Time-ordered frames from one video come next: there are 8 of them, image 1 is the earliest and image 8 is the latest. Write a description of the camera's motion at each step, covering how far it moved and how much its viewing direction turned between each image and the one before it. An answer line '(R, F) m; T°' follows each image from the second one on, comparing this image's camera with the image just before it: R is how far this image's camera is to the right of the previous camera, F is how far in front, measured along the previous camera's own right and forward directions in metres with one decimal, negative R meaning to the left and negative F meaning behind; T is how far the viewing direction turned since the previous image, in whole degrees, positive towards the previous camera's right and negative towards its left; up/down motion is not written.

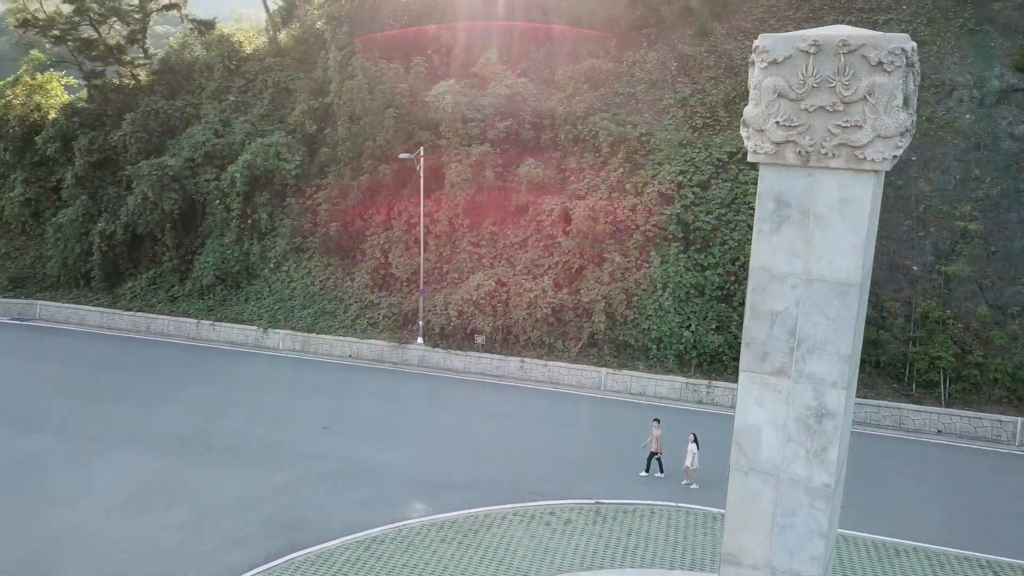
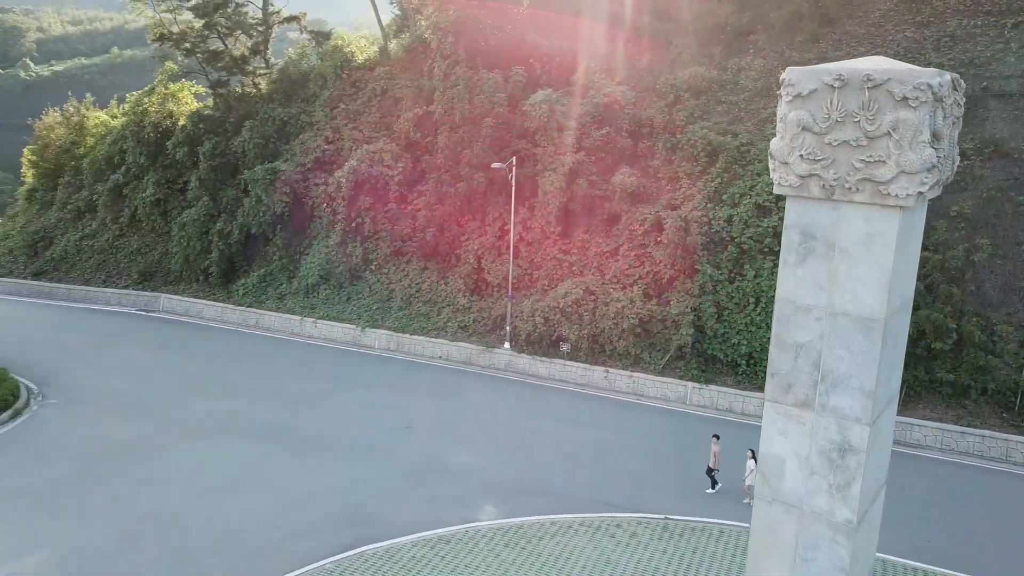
(+0.4, -0.1) m; -8°
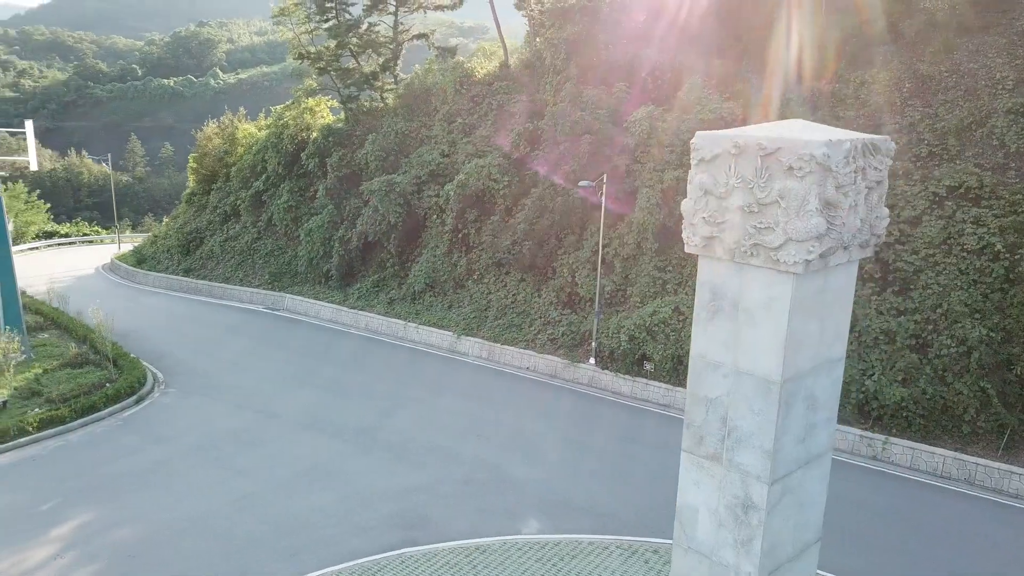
(+1.2, -0.2) m; -11°
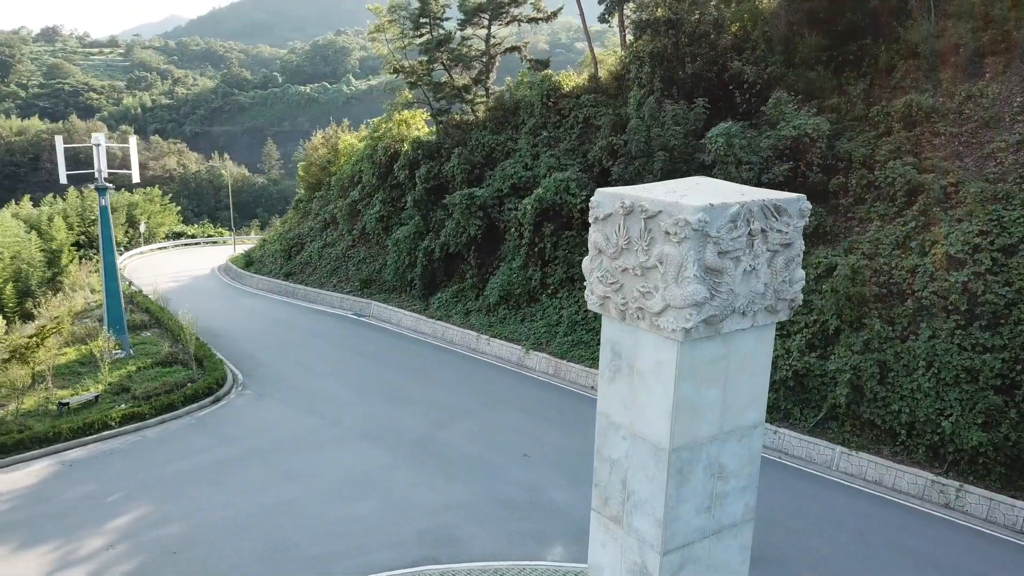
(+1.1, +0.1) m; -9°
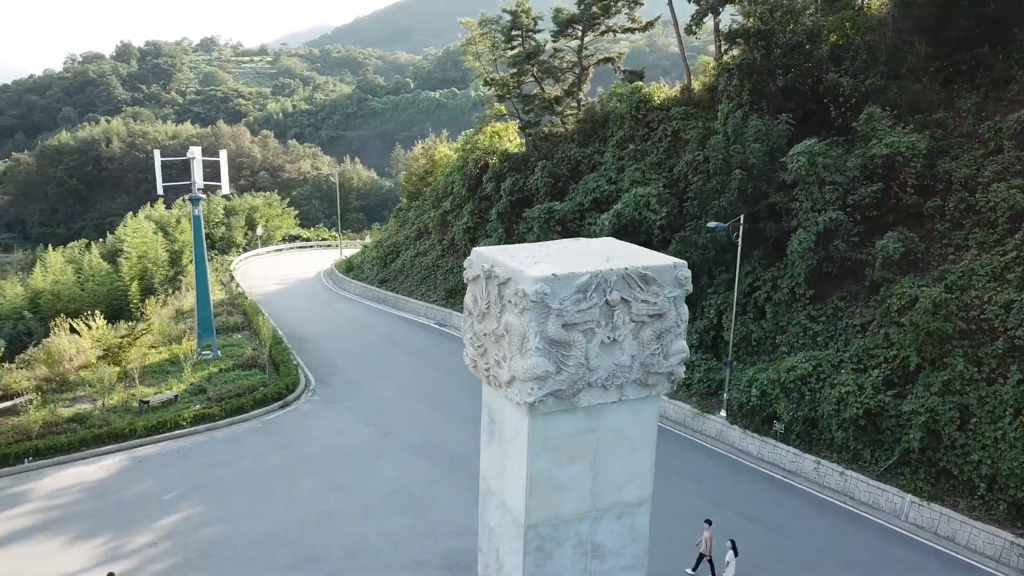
(+1.1, +0.2) m; -9°
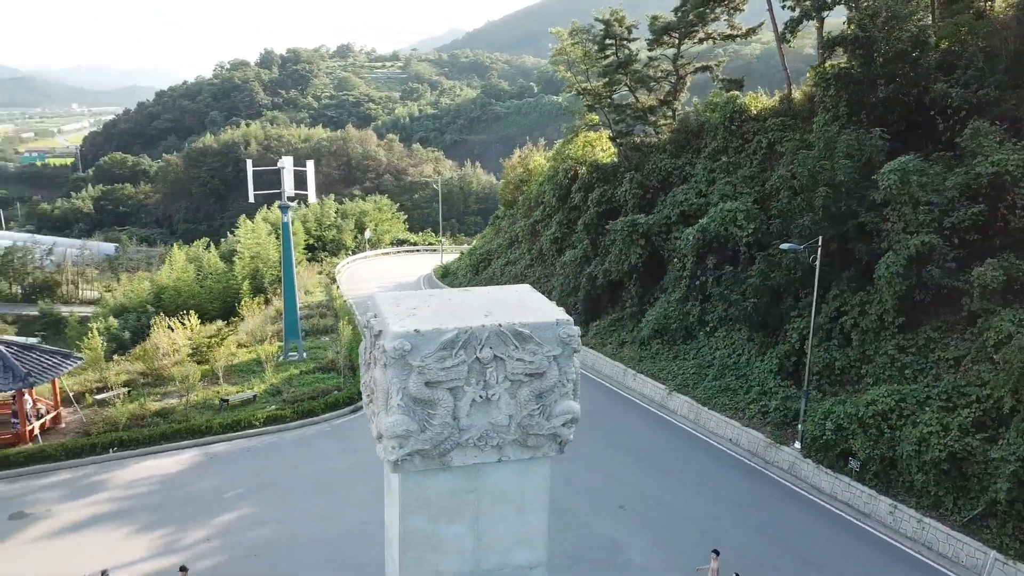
(+1.0, +0.2) m; -9°
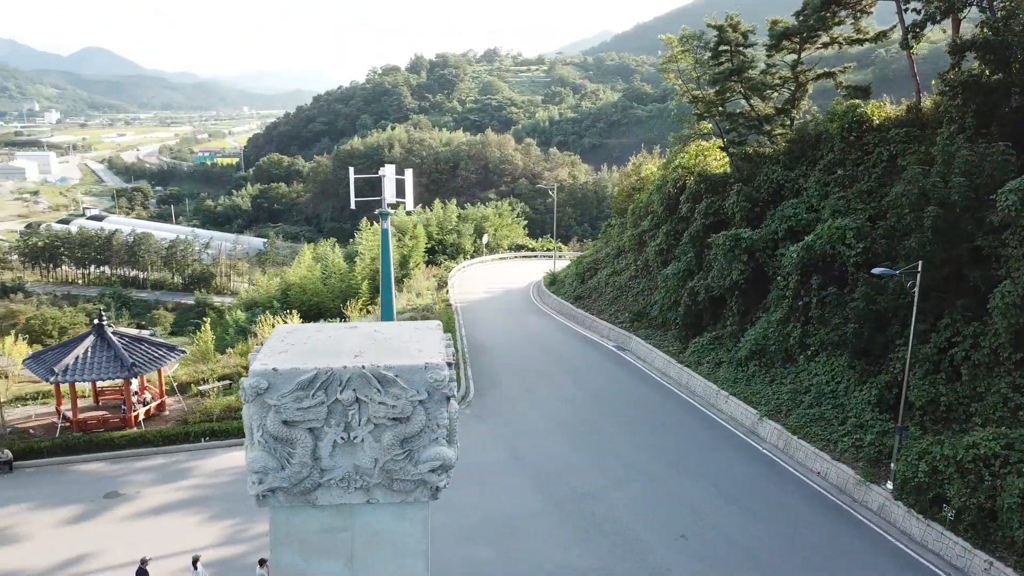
(+1.0, +0.2) m; -10°
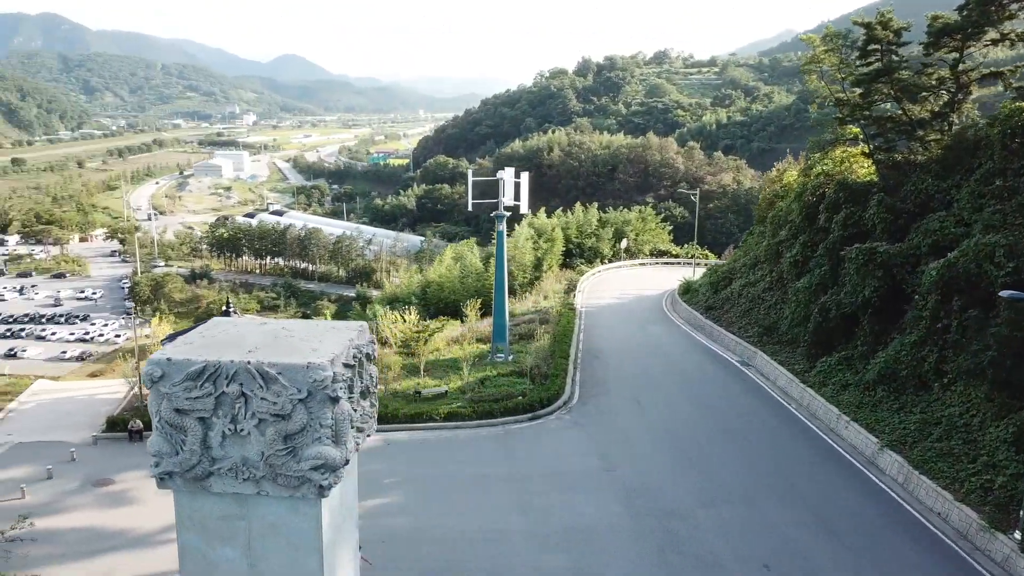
(+1.0, +0.2) m; -11°
